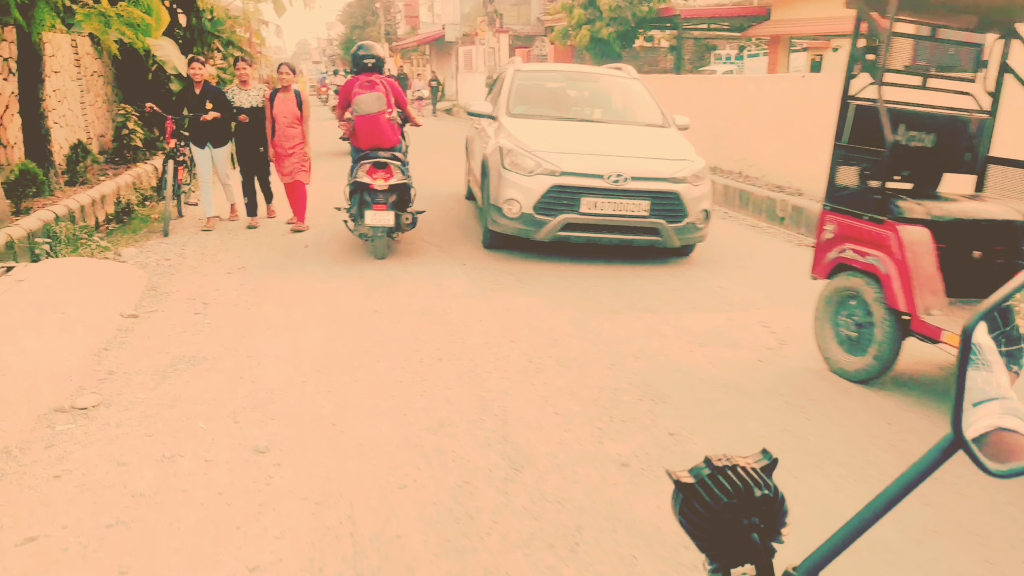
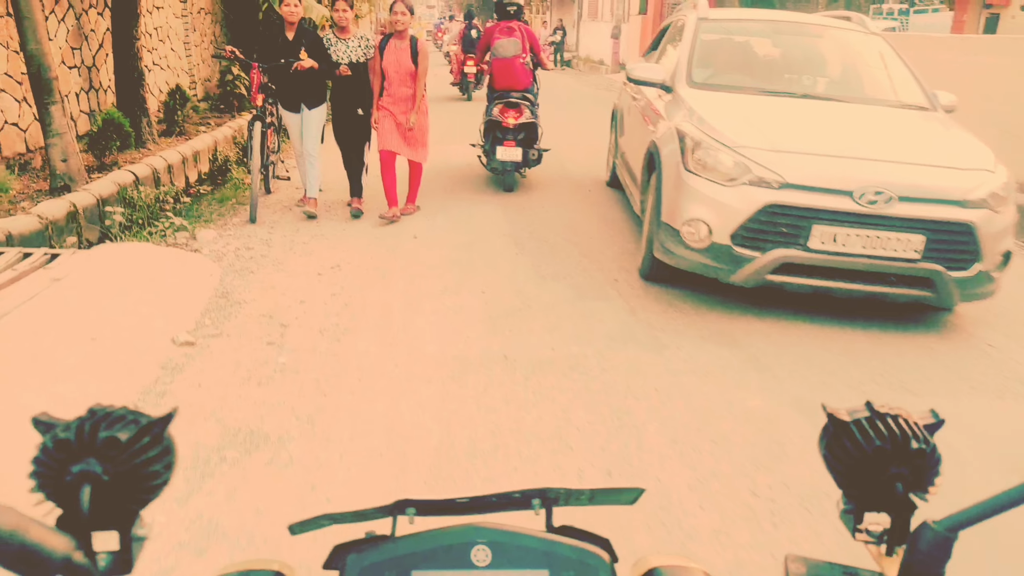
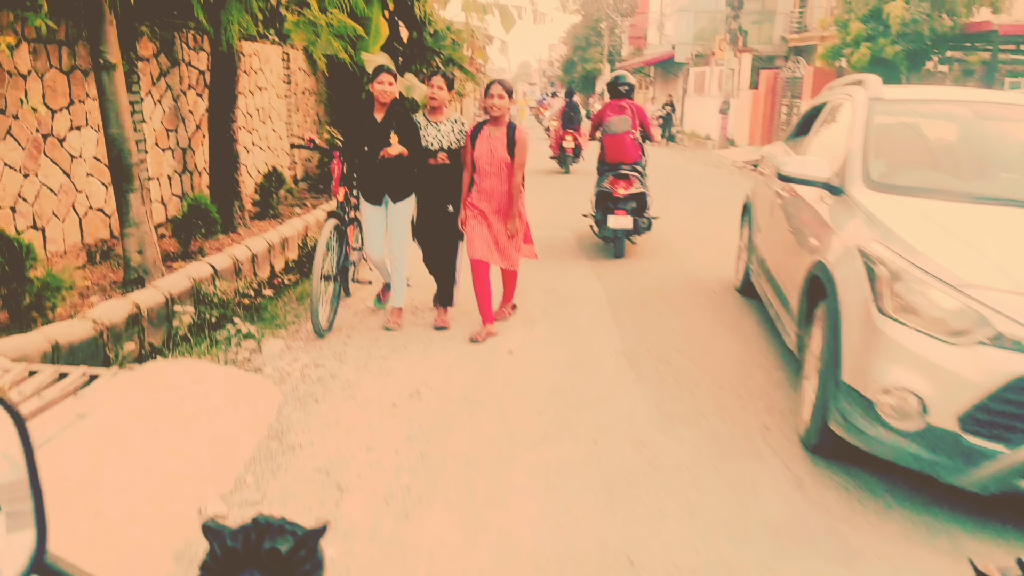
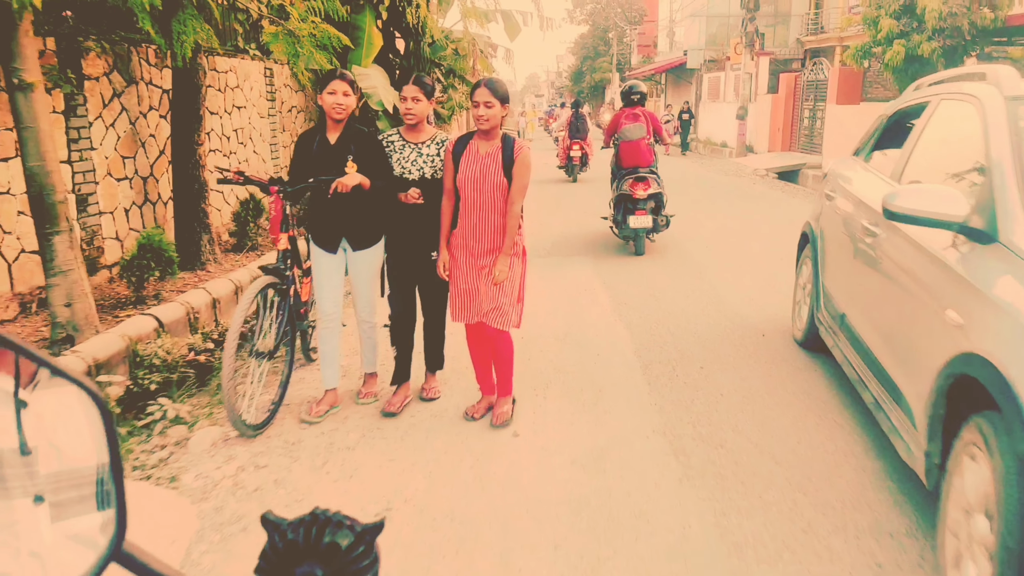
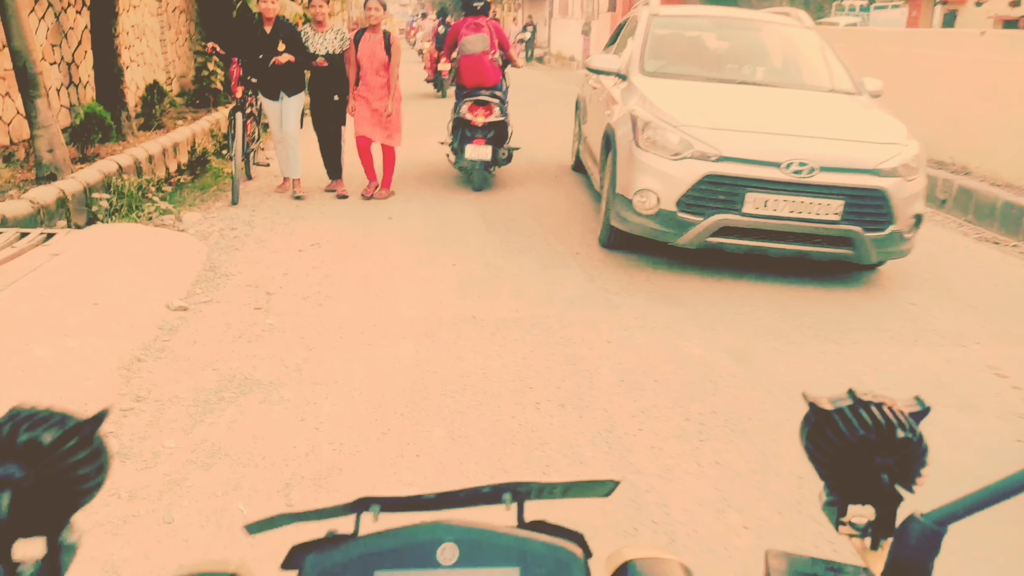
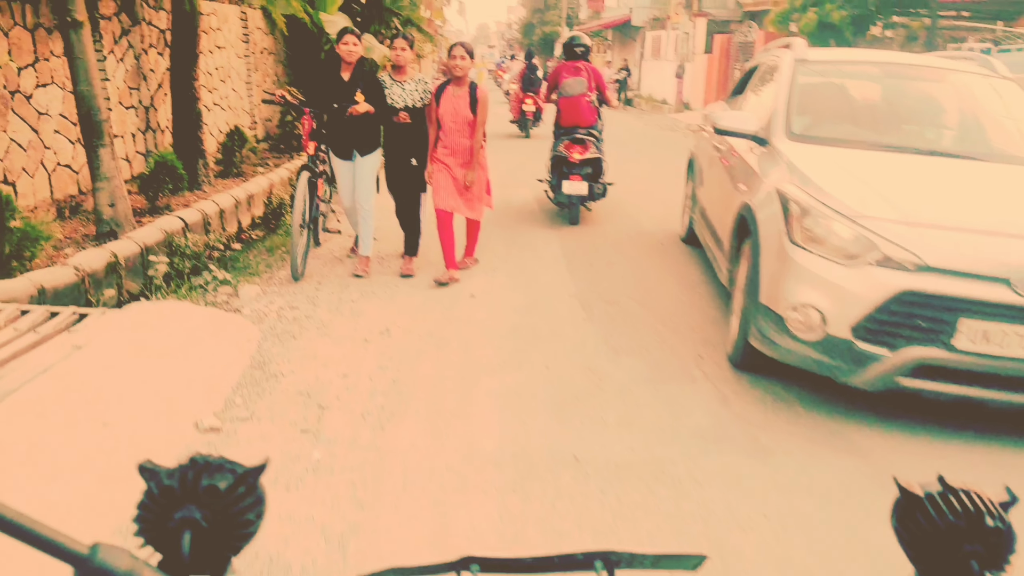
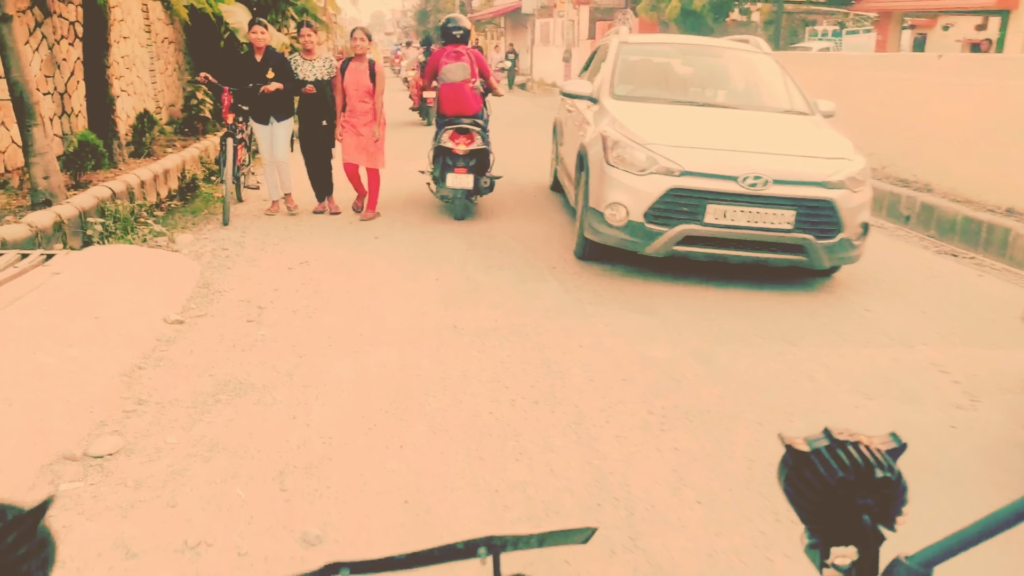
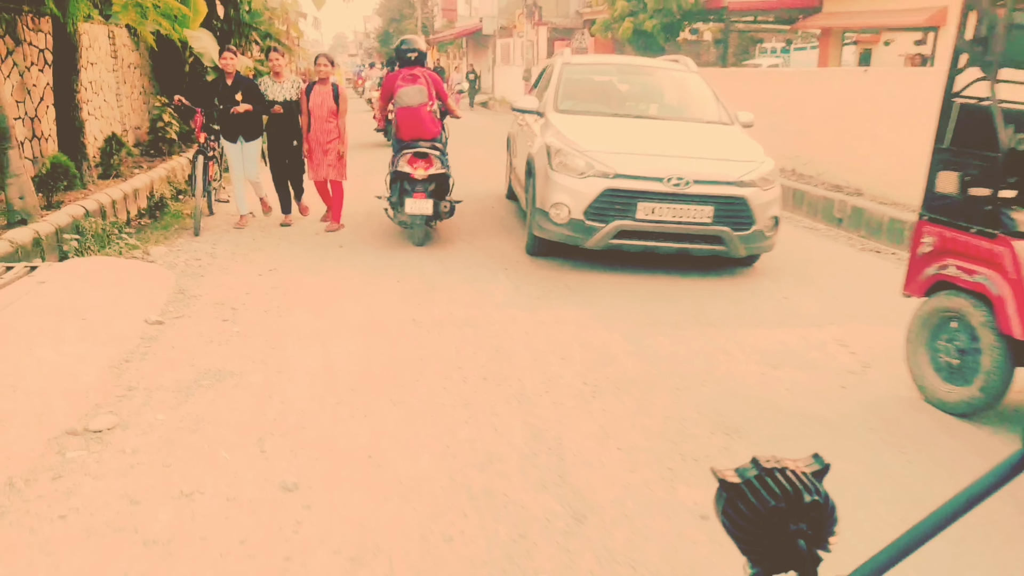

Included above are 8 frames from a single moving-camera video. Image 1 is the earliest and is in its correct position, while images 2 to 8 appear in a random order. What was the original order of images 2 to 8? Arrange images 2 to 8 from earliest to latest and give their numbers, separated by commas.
8, 7, 5, 2, 6, 3, 4
